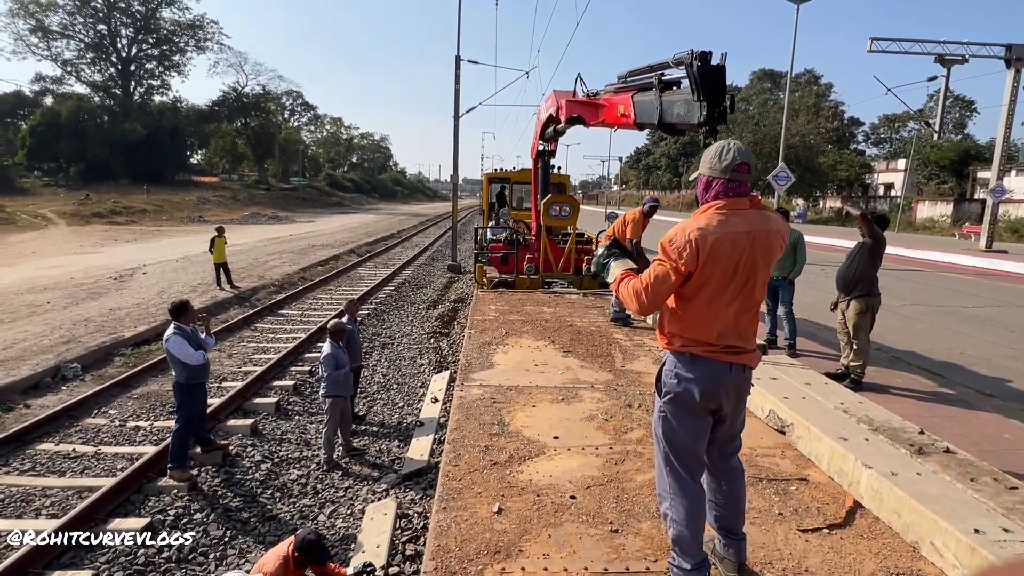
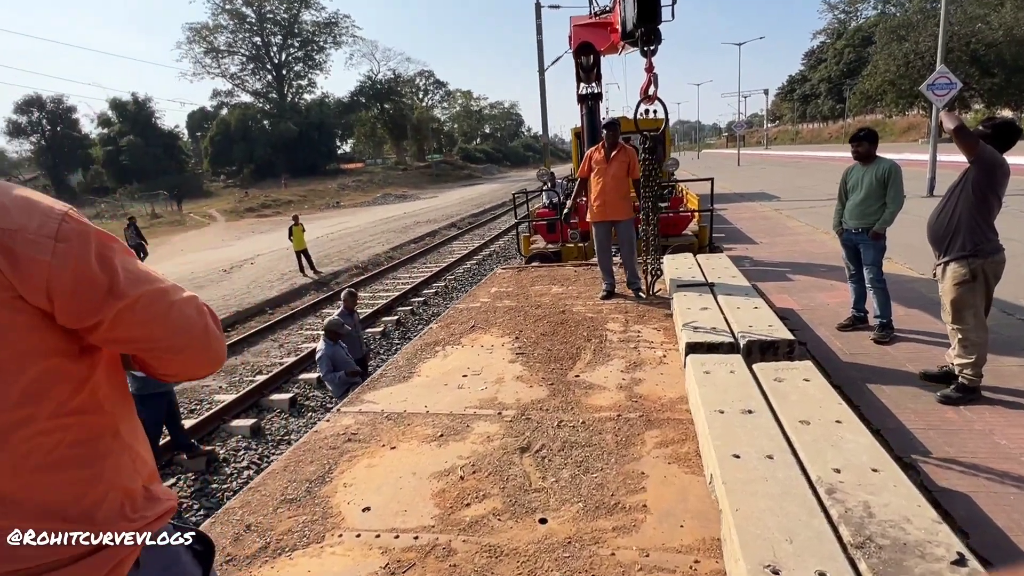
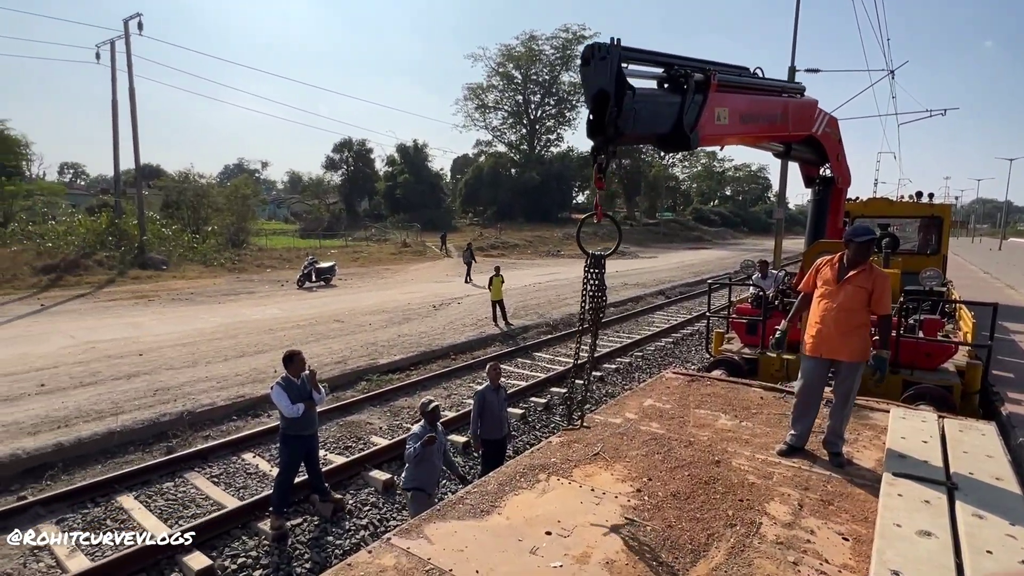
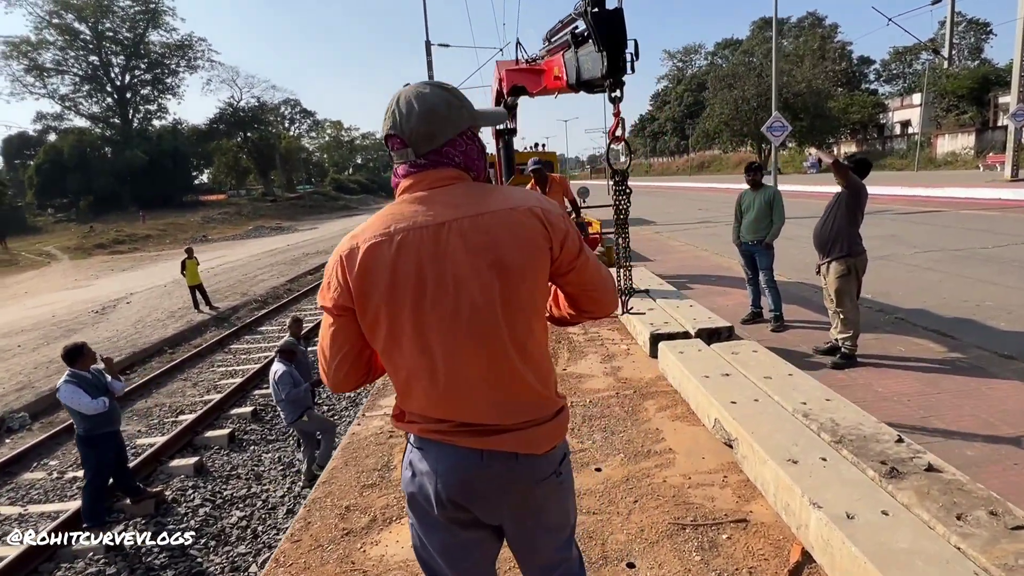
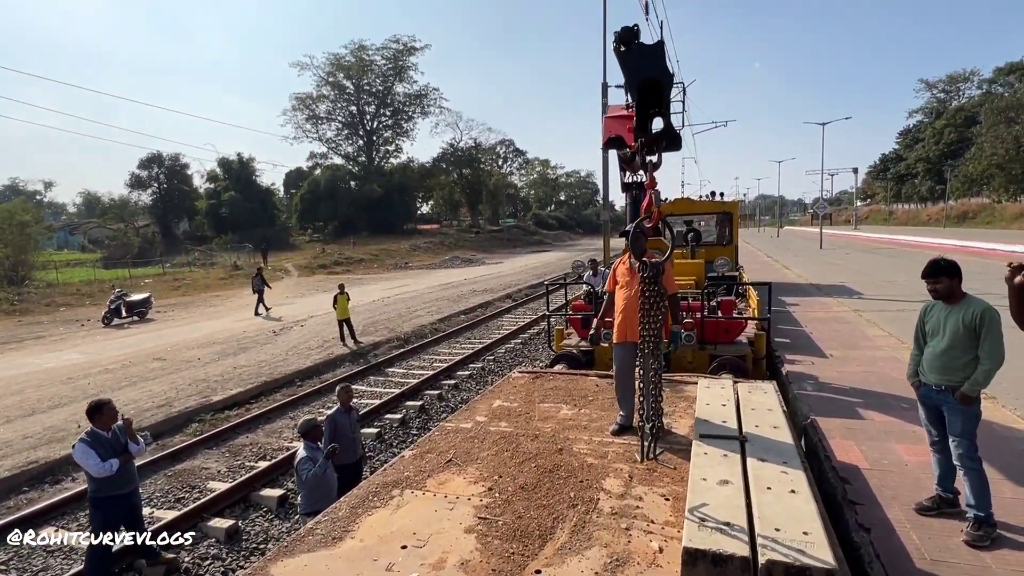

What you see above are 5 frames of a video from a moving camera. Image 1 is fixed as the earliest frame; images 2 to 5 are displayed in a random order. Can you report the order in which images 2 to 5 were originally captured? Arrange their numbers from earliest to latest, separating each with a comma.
4, 2, 5, 3
